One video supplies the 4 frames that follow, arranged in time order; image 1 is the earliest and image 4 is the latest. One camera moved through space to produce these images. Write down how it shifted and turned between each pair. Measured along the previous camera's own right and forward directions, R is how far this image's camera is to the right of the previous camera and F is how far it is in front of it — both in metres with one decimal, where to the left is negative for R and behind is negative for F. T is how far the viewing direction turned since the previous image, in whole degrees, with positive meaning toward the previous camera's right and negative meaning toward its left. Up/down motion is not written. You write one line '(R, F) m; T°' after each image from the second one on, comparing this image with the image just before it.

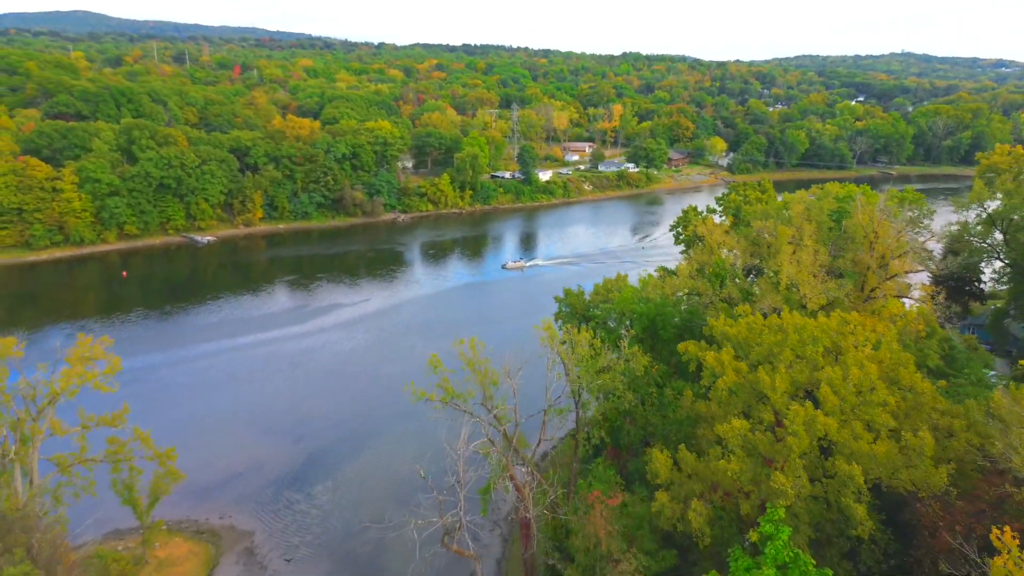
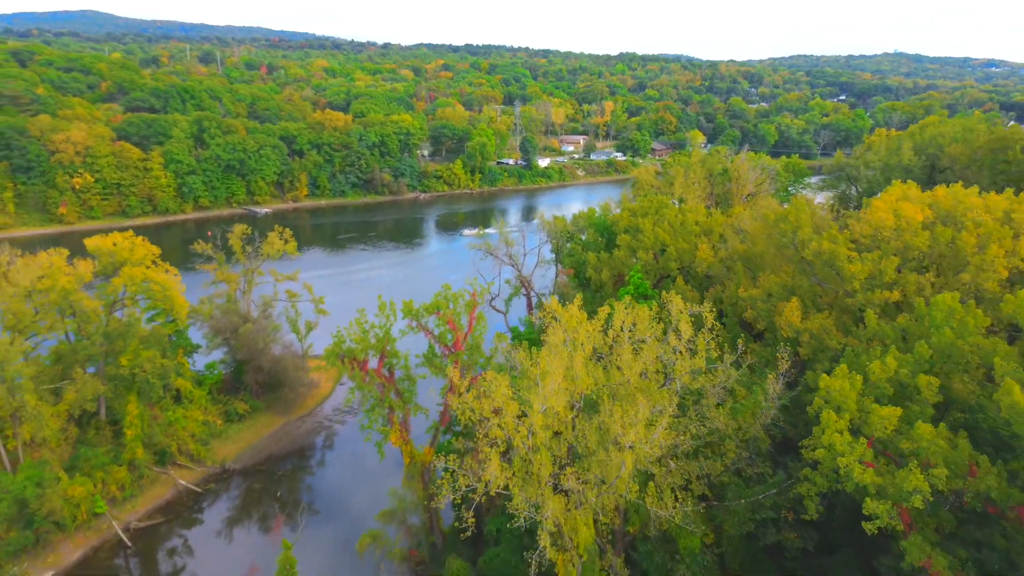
(-0.3, -10.8) m; 0°
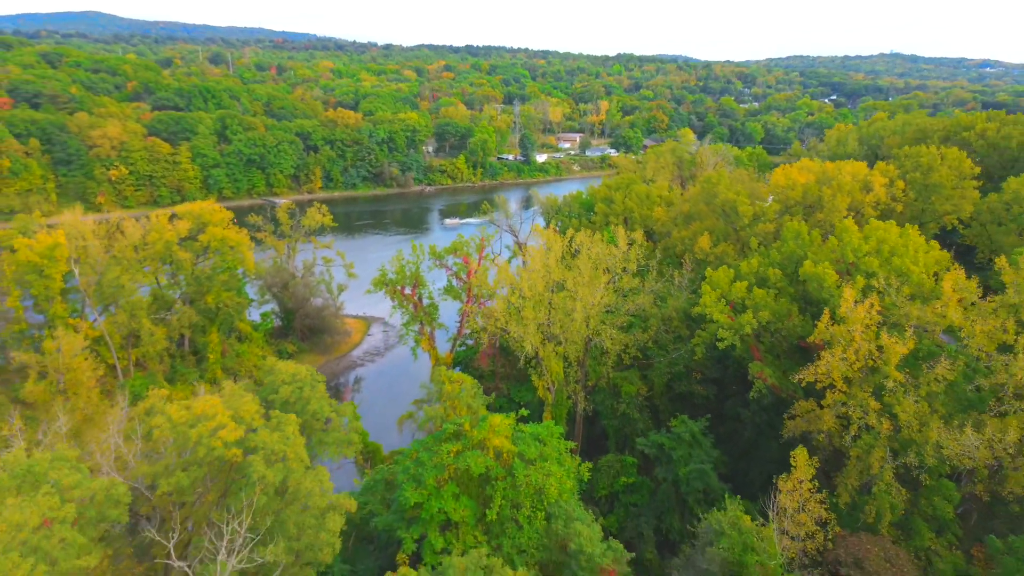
(0.0, -5.1) m; 0°
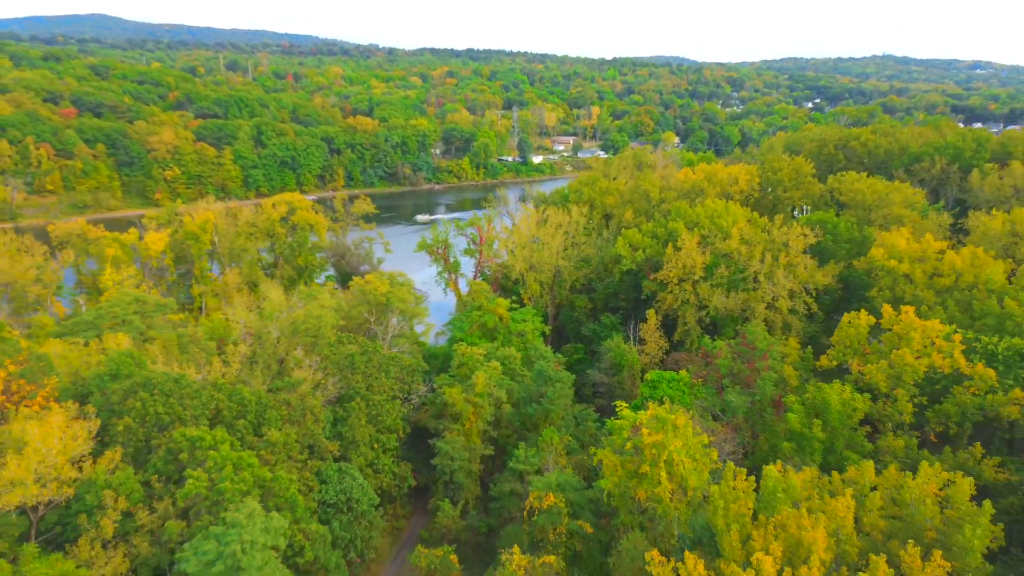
(+0.1, -9.9) m; 0°
